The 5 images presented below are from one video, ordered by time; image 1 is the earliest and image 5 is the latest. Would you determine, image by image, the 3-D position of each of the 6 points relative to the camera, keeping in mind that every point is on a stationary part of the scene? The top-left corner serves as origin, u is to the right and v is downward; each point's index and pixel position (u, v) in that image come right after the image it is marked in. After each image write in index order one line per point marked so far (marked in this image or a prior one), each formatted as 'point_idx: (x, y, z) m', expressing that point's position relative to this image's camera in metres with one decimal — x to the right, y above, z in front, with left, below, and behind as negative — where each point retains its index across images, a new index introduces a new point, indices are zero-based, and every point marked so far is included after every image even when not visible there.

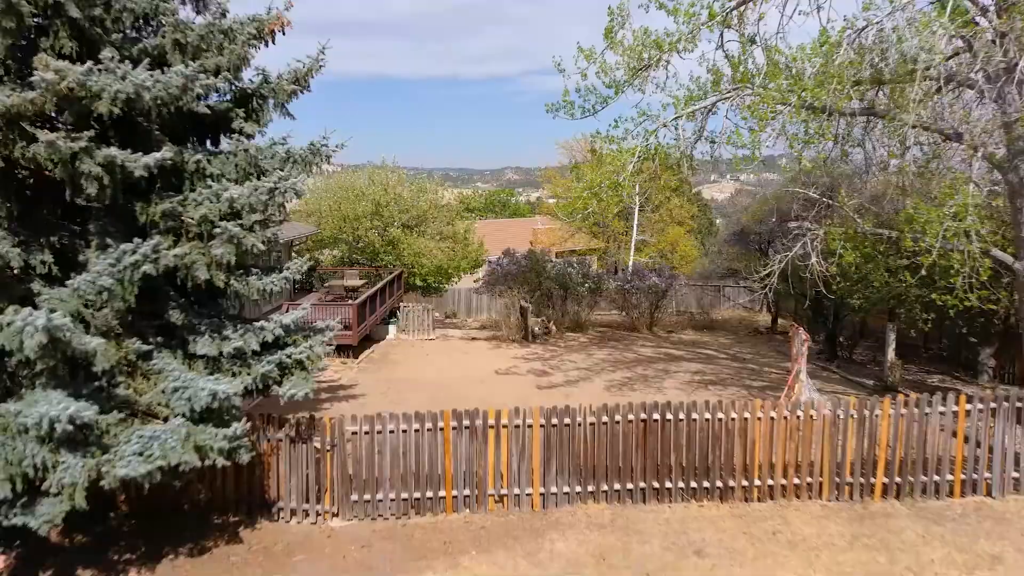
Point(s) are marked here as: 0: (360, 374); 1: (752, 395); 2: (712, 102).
0: (-2.8, -1.6, +14.5) m
1: (+4.0, -1.8, +13.2) m
2: (+3.3, +3.0, +12.8) m
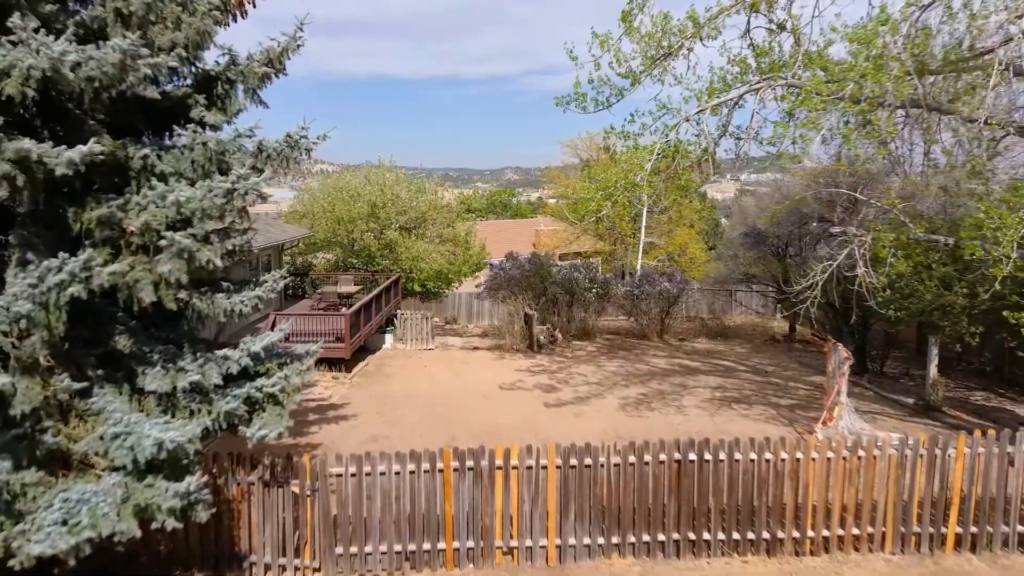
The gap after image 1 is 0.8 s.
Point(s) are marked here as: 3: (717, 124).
0: (-2.7, -1.7, +13.4) m
1: (+4.1, -1.9, +12.1) m
2: (+3.4, +2.9, +11.7) m
3: (+3.0, +2.4, +11.8) m
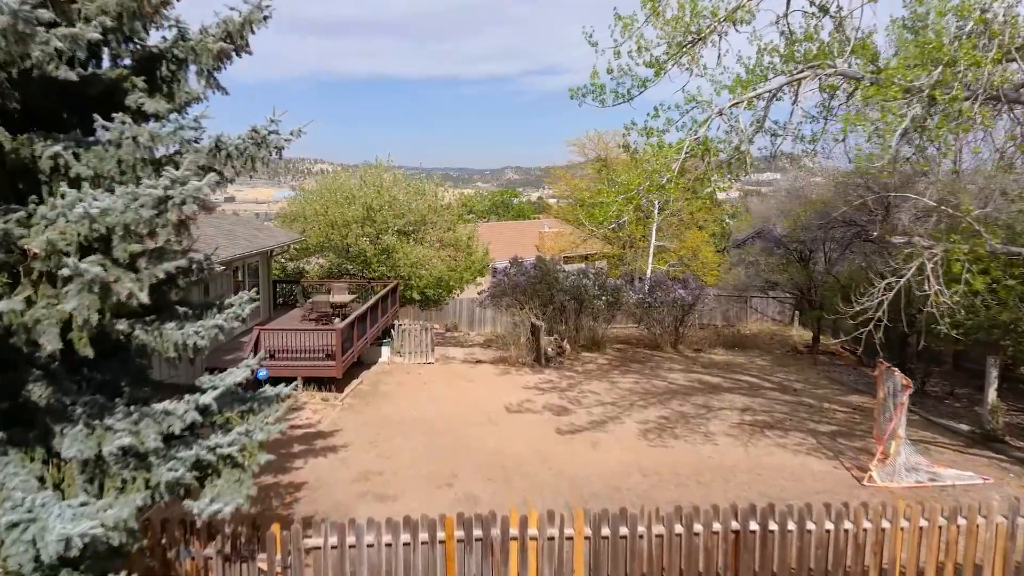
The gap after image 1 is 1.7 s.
0: (-2.6, -1.9, +12.1) m
1: (+4.2, -2.1, +10.8) m
2: (+3.5, +2.7, +10.4) m
3: (+3.2, +2.2, +10.5) m
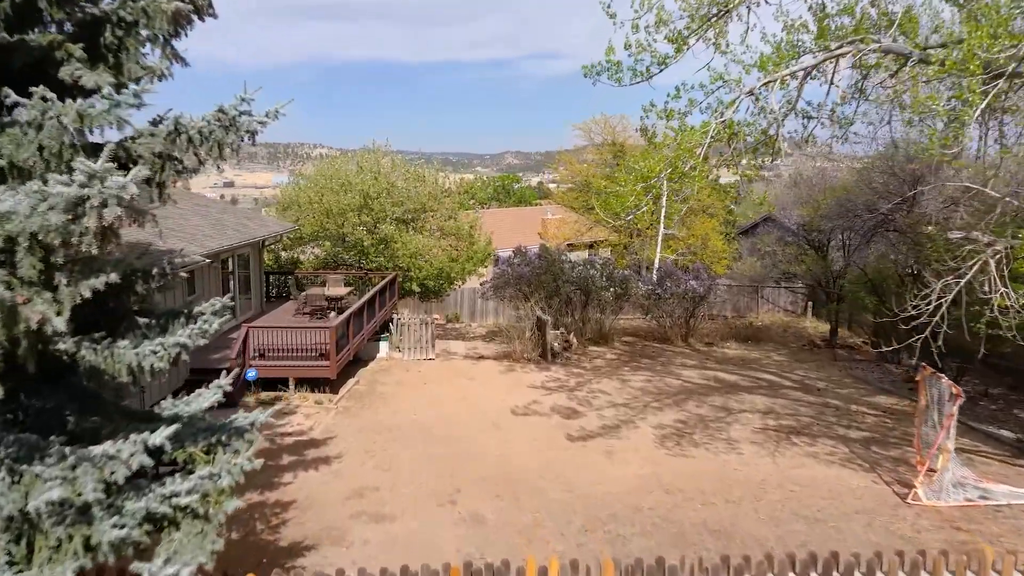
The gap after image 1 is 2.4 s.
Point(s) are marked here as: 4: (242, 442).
0: (-2.5, -1.9, +11.3) m
1: (+4.3, -2.1, +10.0) m
2: (+3.6, +2.7, +9.5) m
3: (+3.3, +2.3, +9.6) m
4: (-1.6, -0.9, +4.7) m
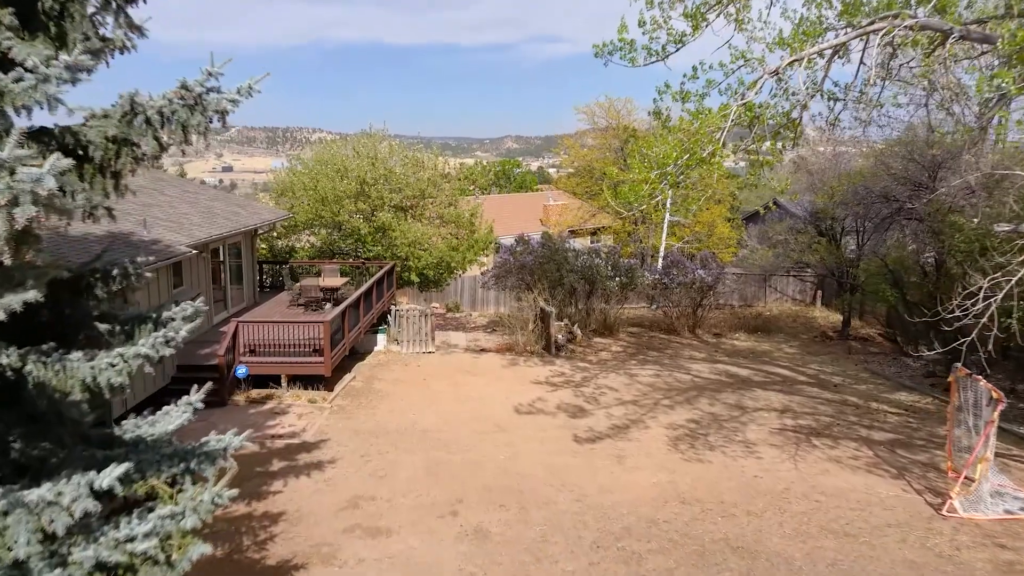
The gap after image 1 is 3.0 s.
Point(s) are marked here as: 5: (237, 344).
0: (-2.4, -1.8, +10.7) m
1: (+4.4, -2.0, +9.4) m
2: (+3.6, +2.8, +8.8) m
3: (+3.3, +2.3, +8.9) m
4: (-1.5, -0.9, +4.1) m
5: (-3.9, -0.8, +11.4) m
